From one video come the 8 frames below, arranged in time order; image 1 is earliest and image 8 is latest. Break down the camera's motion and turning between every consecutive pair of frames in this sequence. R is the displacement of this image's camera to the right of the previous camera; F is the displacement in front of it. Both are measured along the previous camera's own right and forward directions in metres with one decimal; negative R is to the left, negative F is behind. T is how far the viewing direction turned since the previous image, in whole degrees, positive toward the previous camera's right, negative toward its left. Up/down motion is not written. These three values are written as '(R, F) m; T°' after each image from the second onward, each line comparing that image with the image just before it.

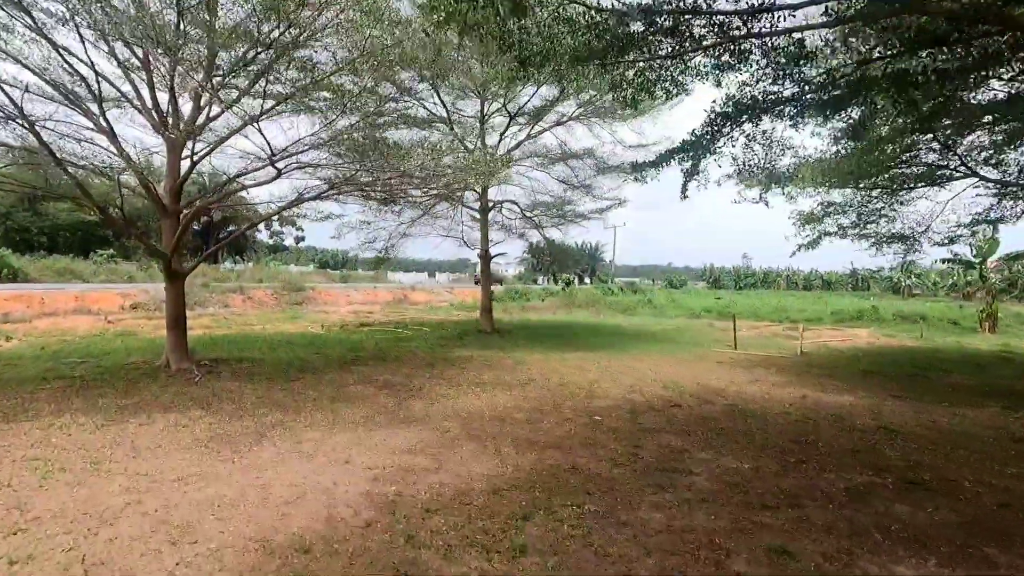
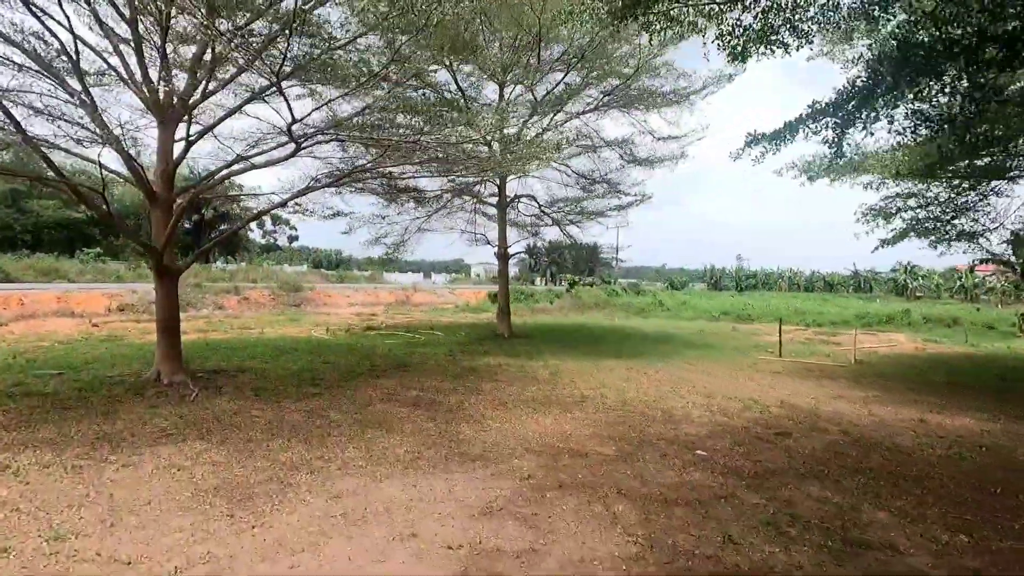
(-0.6, +0.9) m; +1°
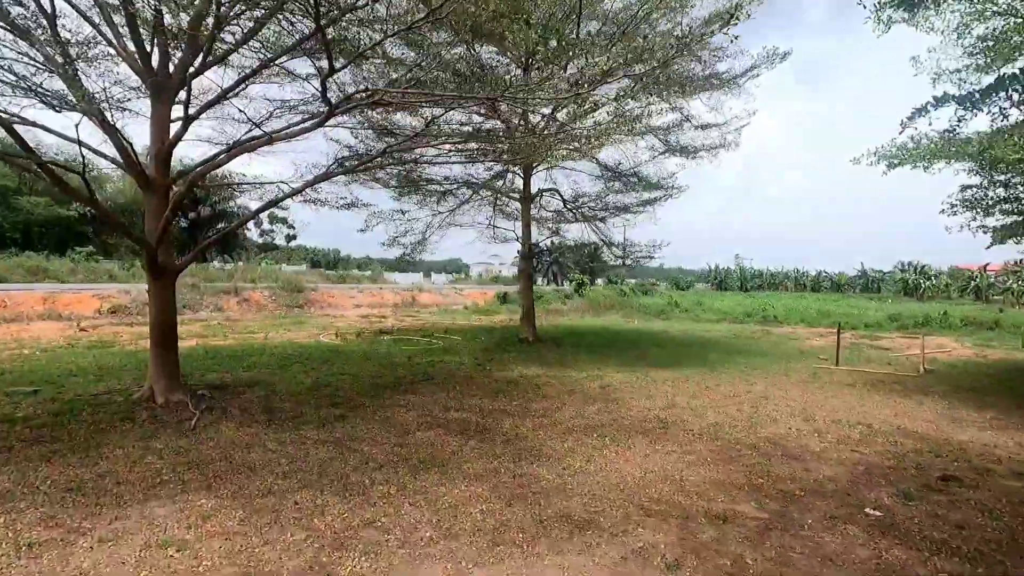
(-0.6, +0.9) m; 0°
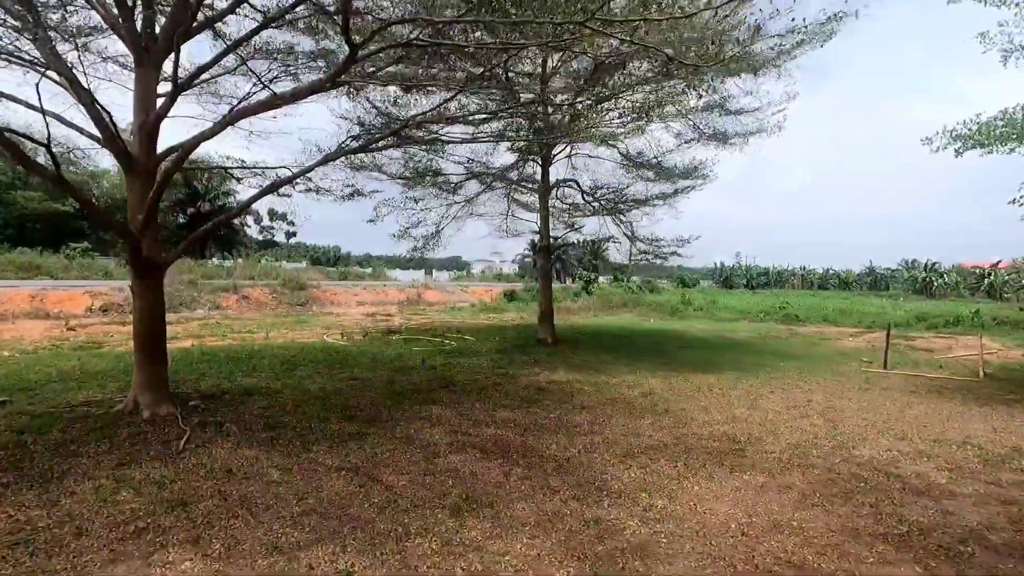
(-0.3, +0.7) m; 0°
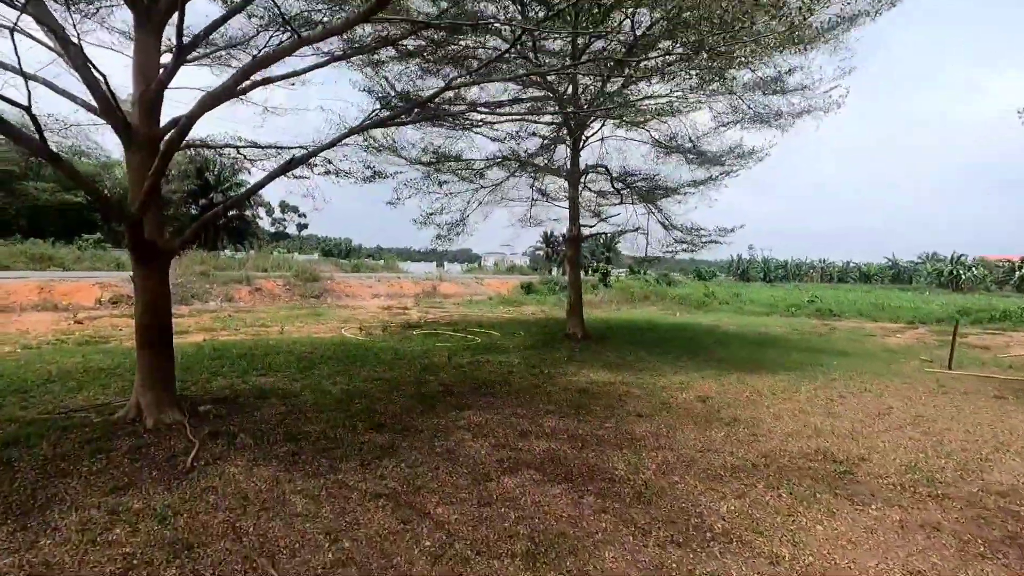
(-0.3, +0.6) m; -1°
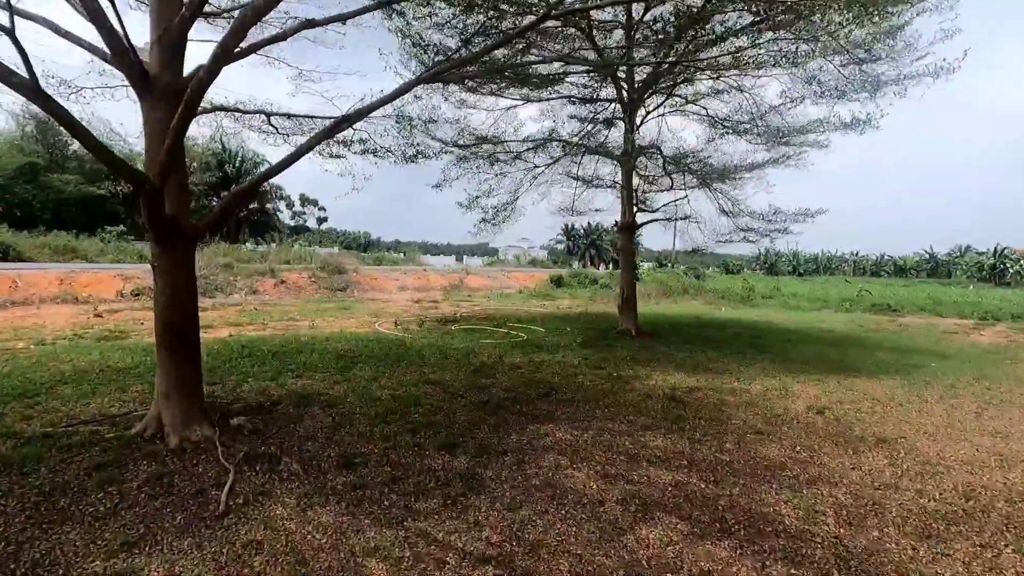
(-0.5, +0.8) m; -2°
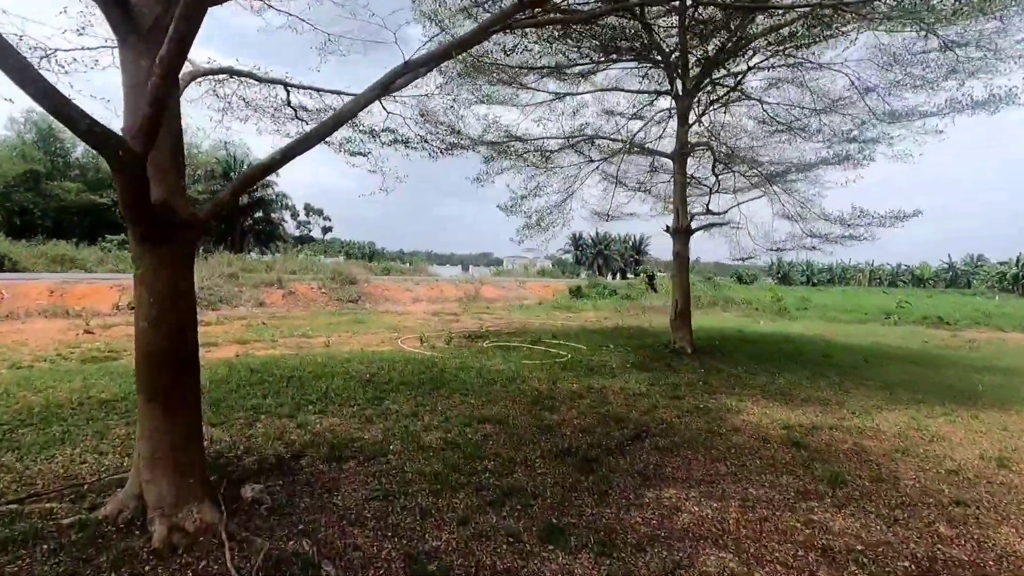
(-0.6, +1.0) m; 0°
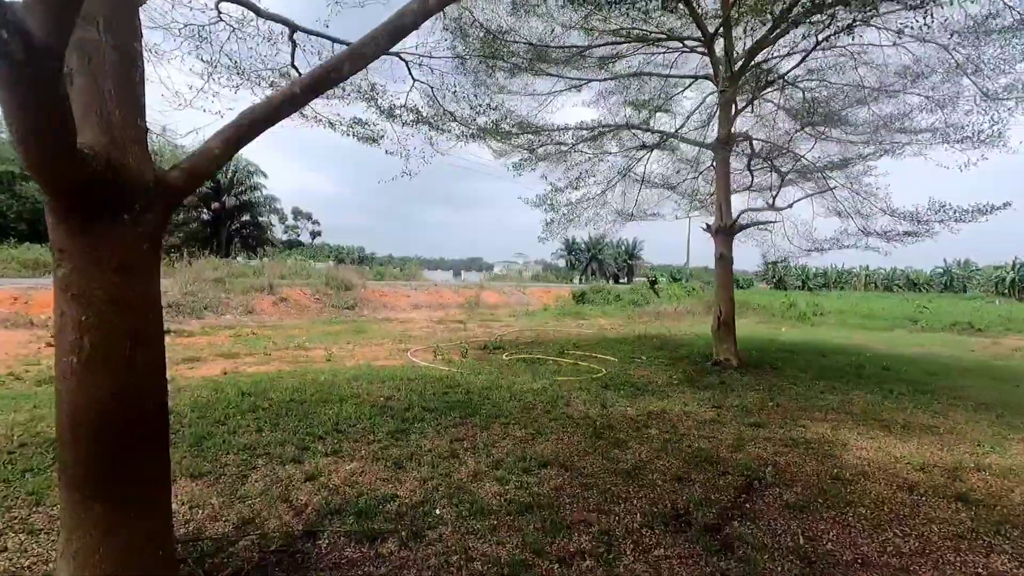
(-0.5, +0.9) m; +1°
